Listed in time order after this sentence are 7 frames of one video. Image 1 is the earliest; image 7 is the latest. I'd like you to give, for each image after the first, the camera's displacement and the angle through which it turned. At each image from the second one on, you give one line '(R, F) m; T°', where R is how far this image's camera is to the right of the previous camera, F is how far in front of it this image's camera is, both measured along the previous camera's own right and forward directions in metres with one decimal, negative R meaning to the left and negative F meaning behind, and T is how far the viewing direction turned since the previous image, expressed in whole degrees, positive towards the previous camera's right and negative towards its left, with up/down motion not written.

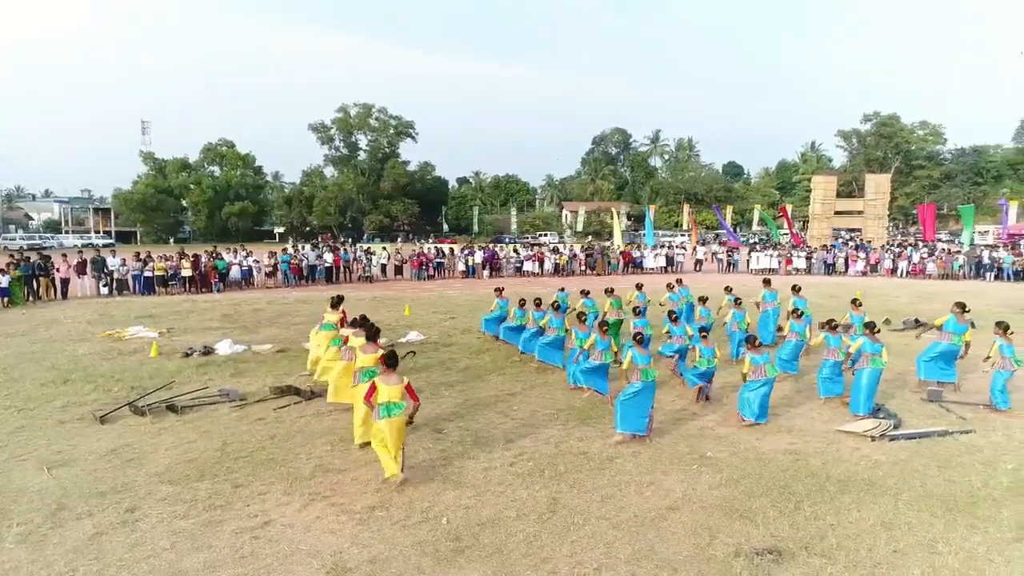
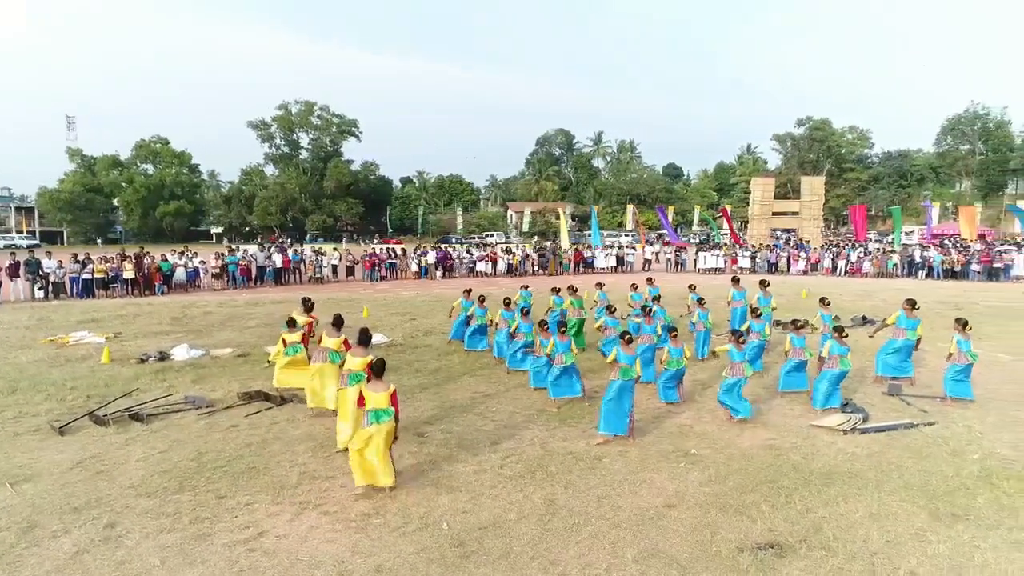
(-0.4, +0.1) m; +5°
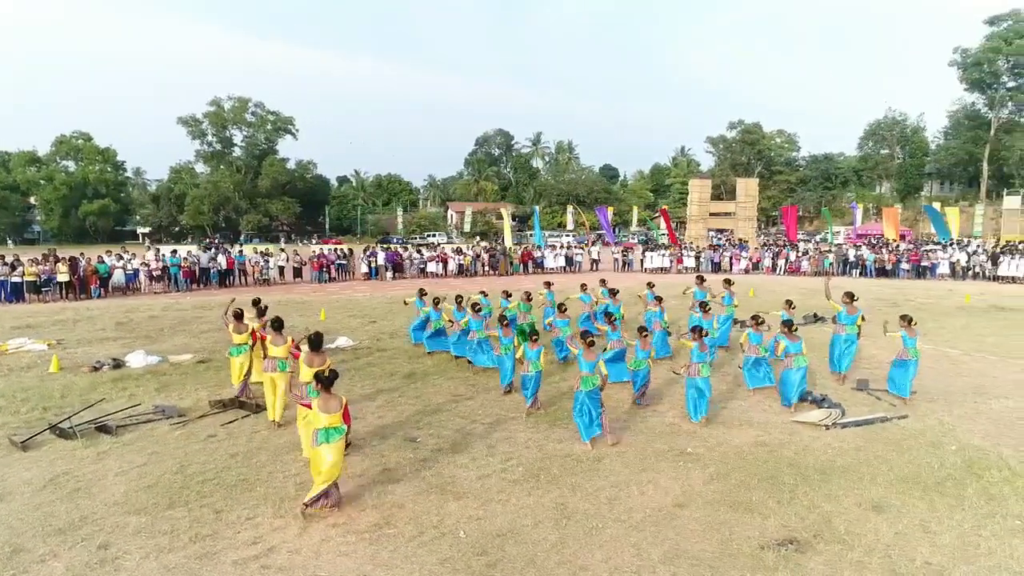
(-0.6, +0.1) m; +5°
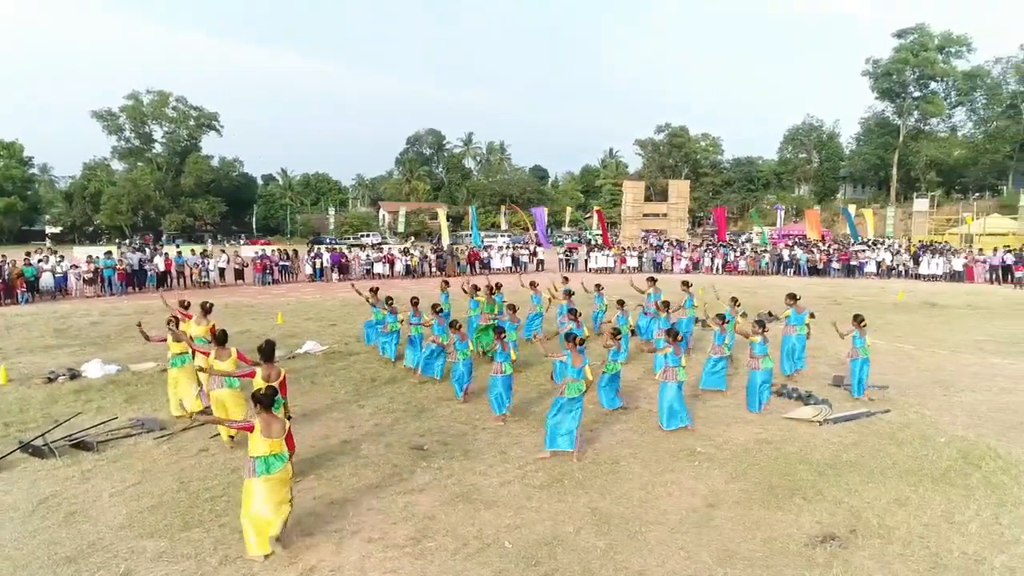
(-0.9, +0.2) m; +6°
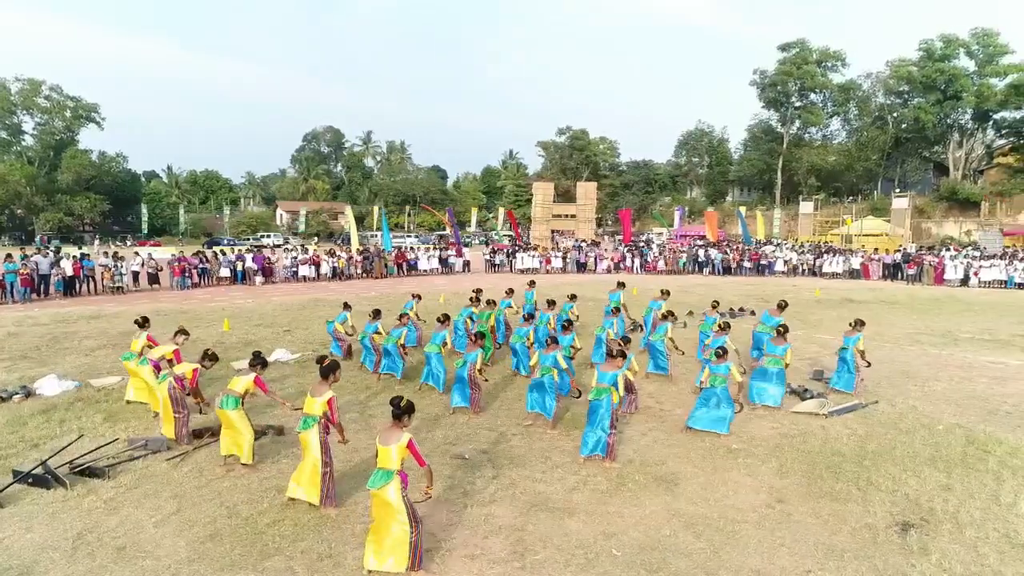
(-1.5, +0.2) m; +8°
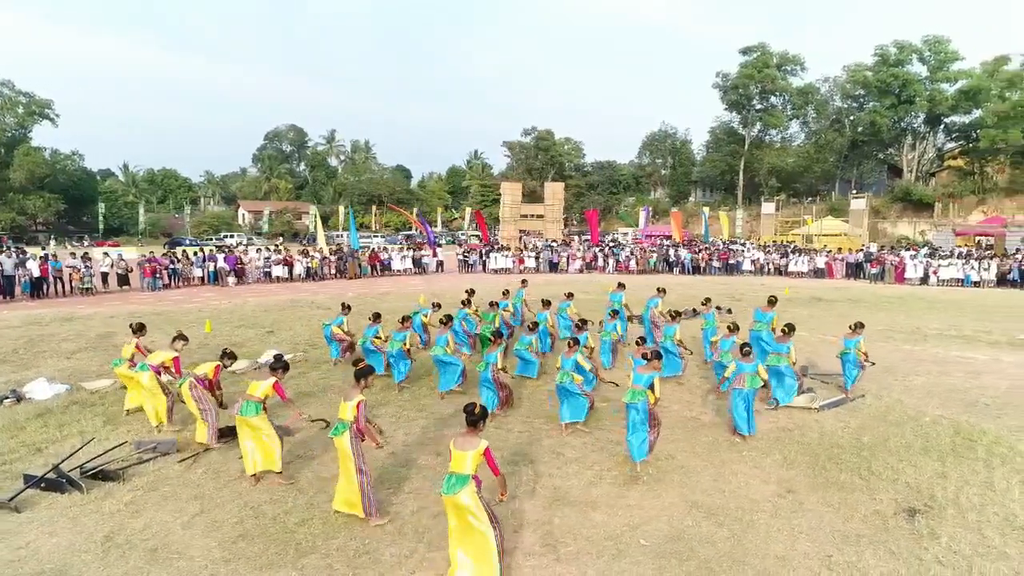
(-0.5, -0.1) m; +3°
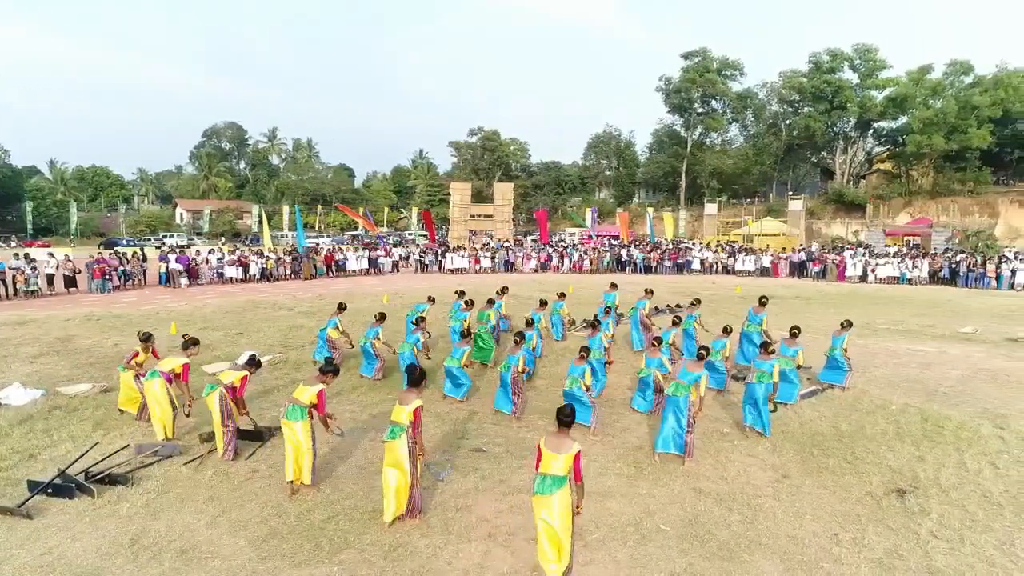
(-0.6, -0.2) m; +5°
